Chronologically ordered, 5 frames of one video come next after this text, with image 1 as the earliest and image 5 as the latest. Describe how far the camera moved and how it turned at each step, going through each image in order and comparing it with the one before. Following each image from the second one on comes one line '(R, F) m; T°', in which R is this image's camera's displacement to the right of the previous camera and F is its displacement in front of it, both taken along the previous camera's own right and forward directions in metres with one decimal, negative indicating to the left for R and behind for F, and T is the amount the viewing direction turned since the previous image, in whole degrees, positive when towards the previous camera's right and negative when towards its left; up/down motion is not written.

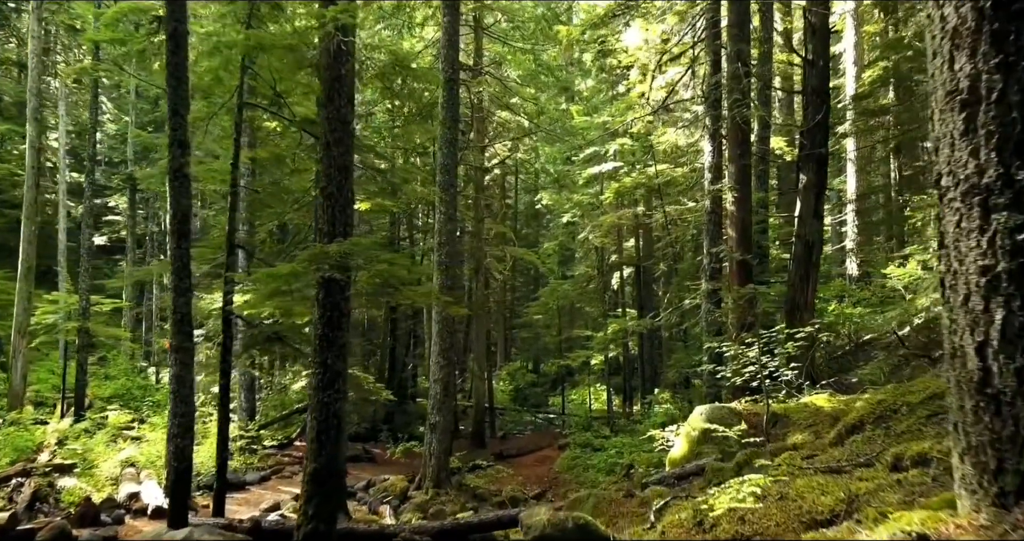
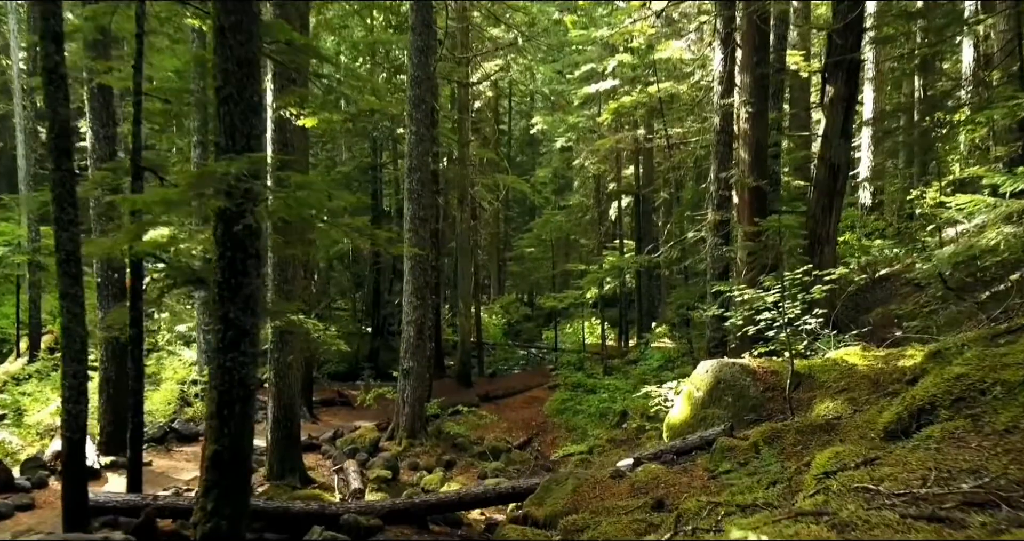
(+0.3, +1.4) m; 0°
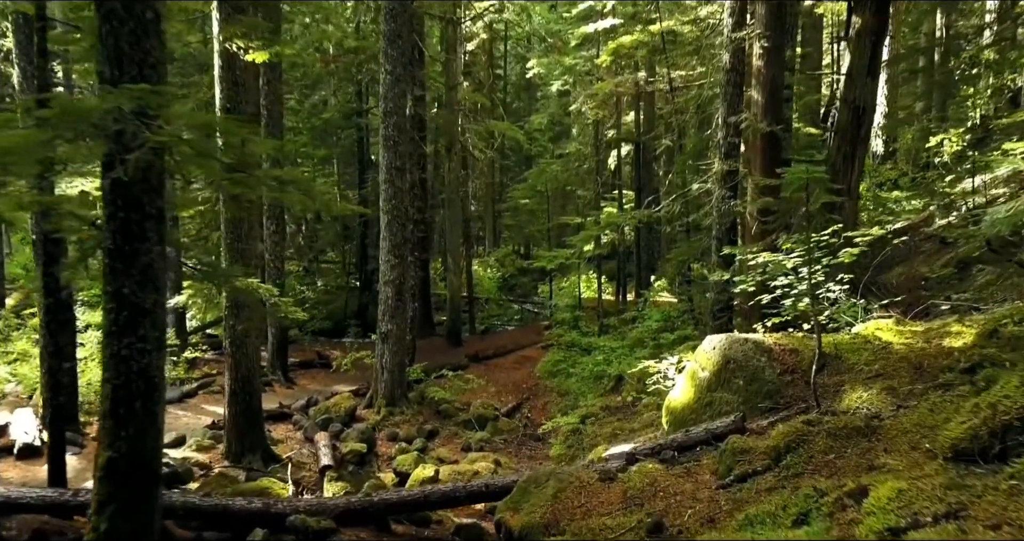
(+0.2, +1.0) m; 0°
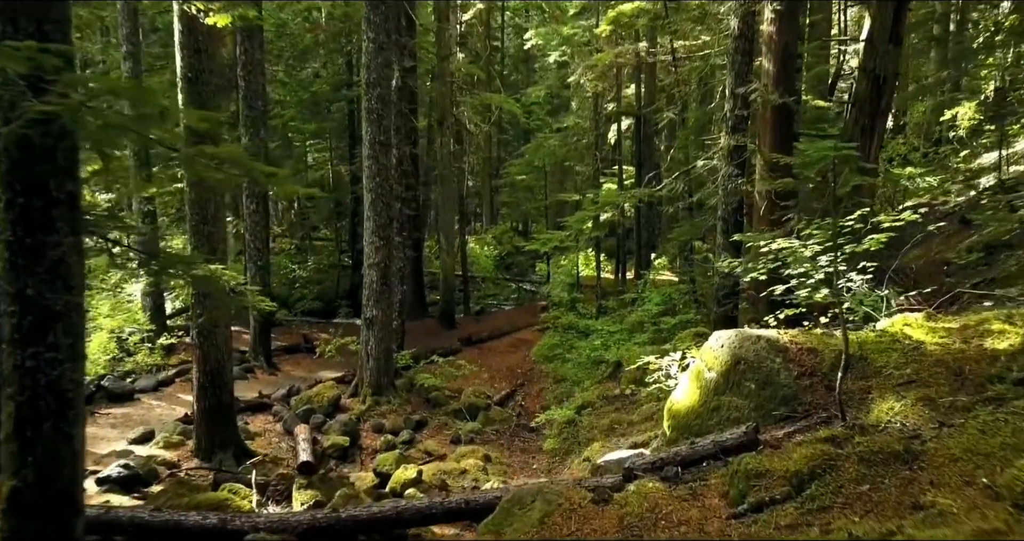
(+0.1, +0.6) m; 0°
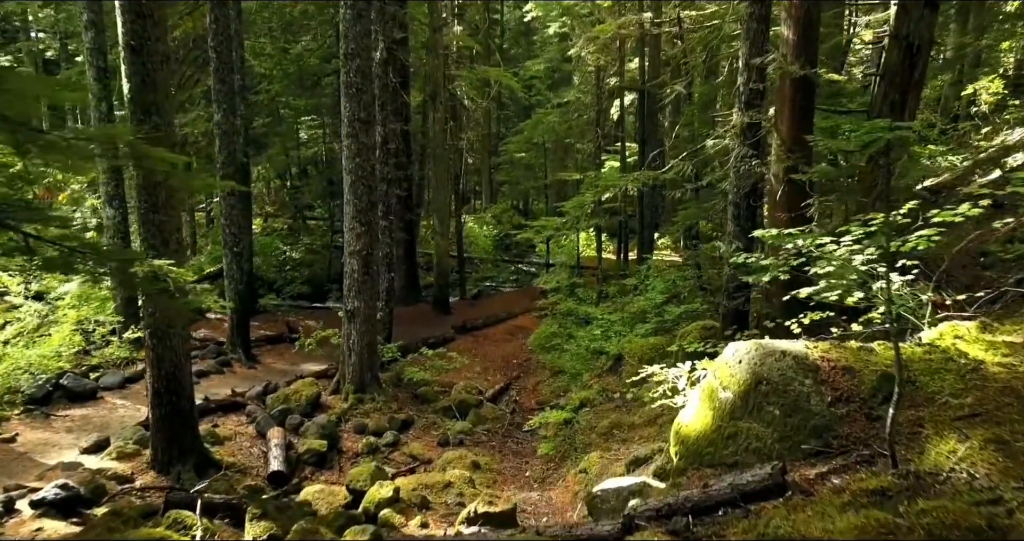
(+0.1, +0.8) m; 0°
